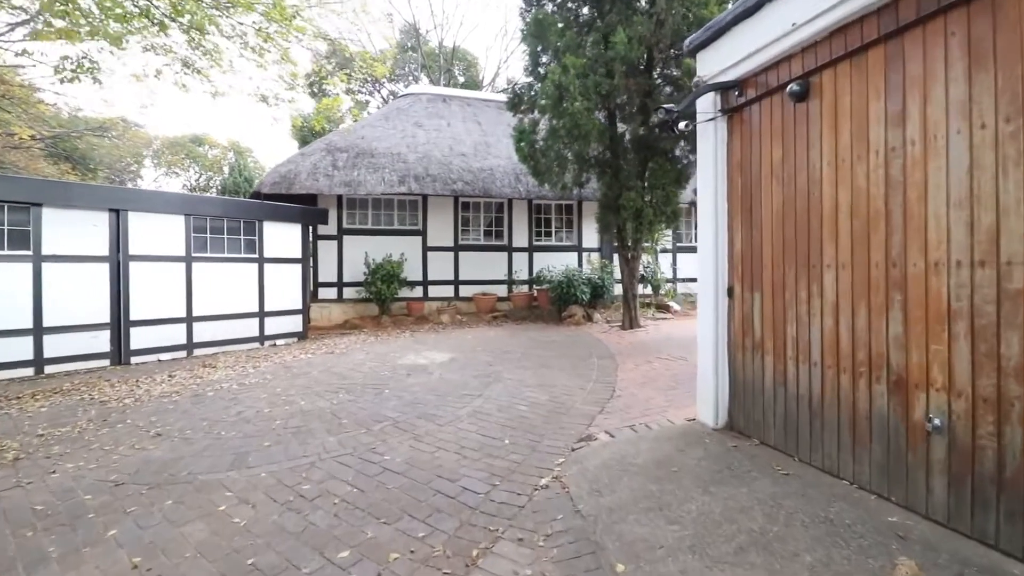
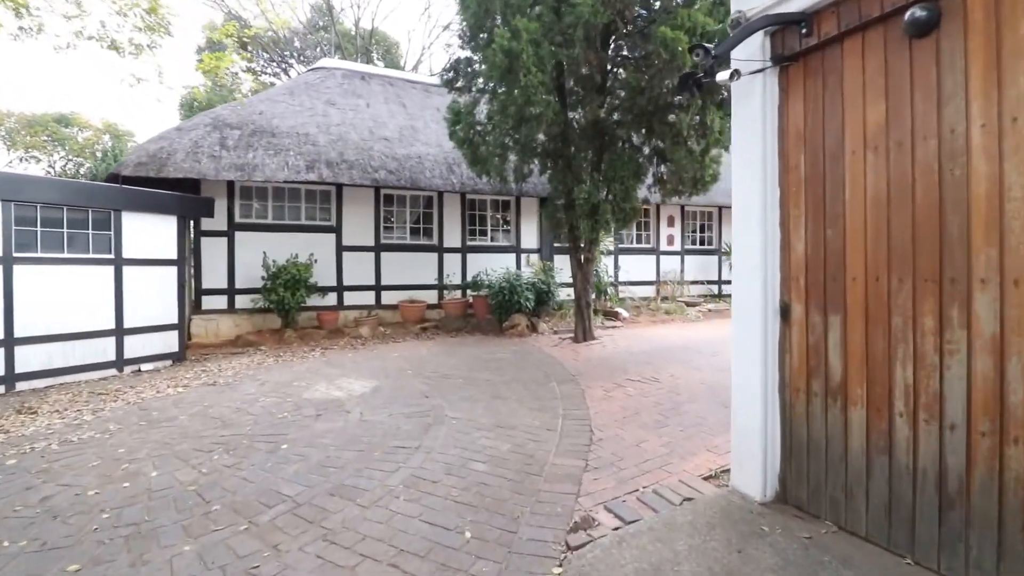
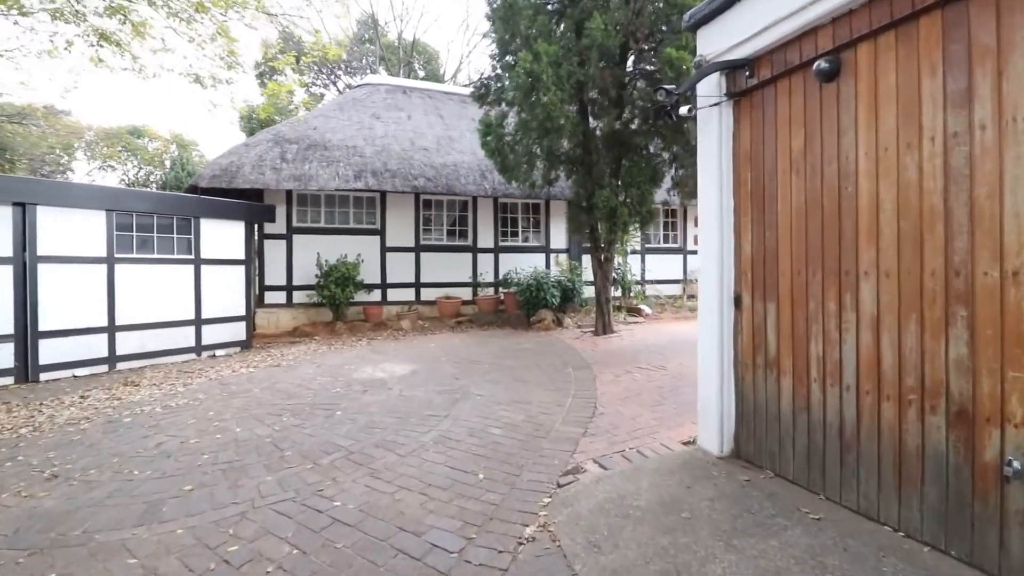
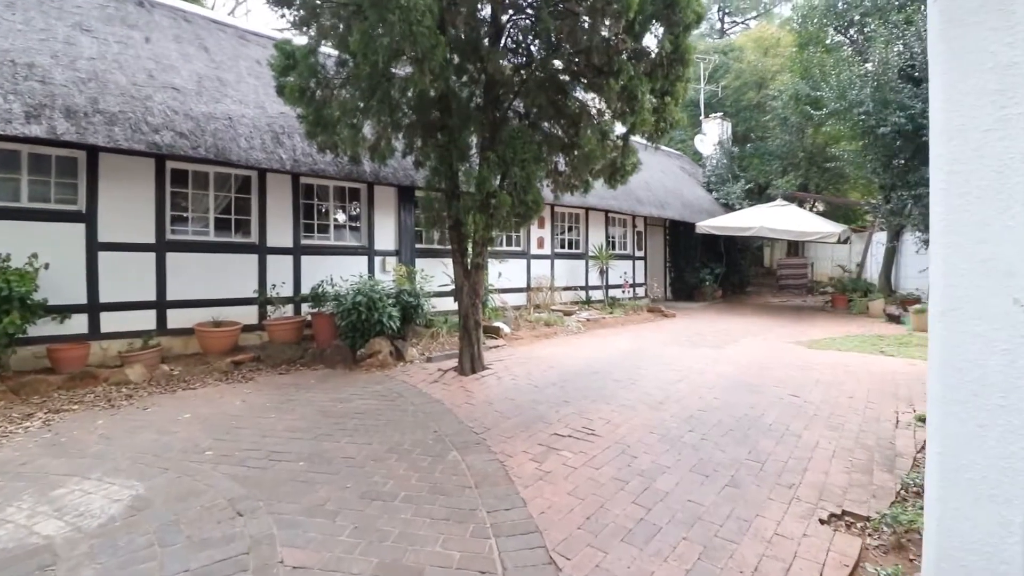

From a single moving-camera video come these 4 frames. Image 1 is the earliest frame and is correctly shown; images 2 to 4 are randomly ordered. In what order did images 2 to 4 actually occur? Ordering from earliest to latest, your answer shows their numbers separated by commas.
3, 2, 4
